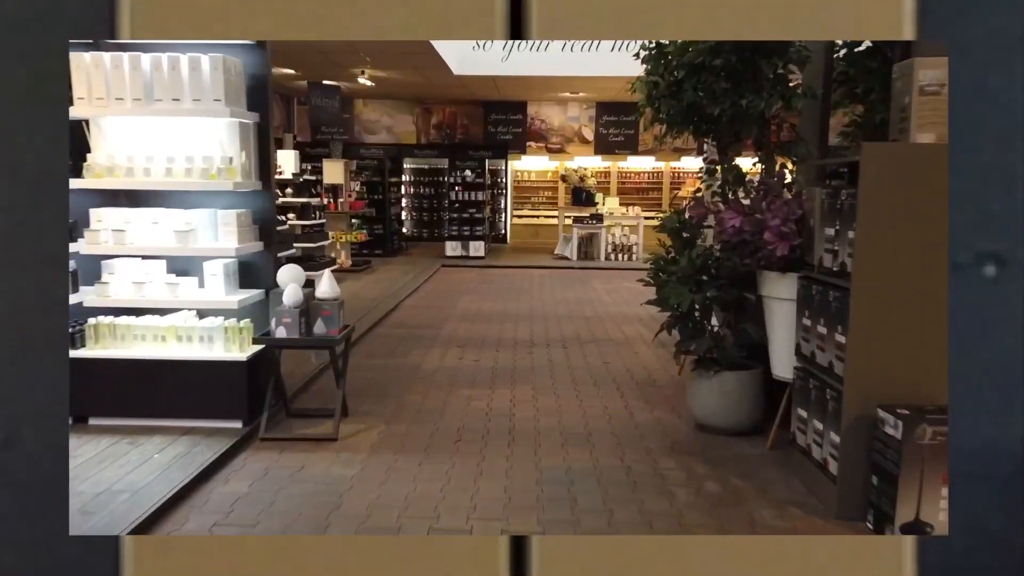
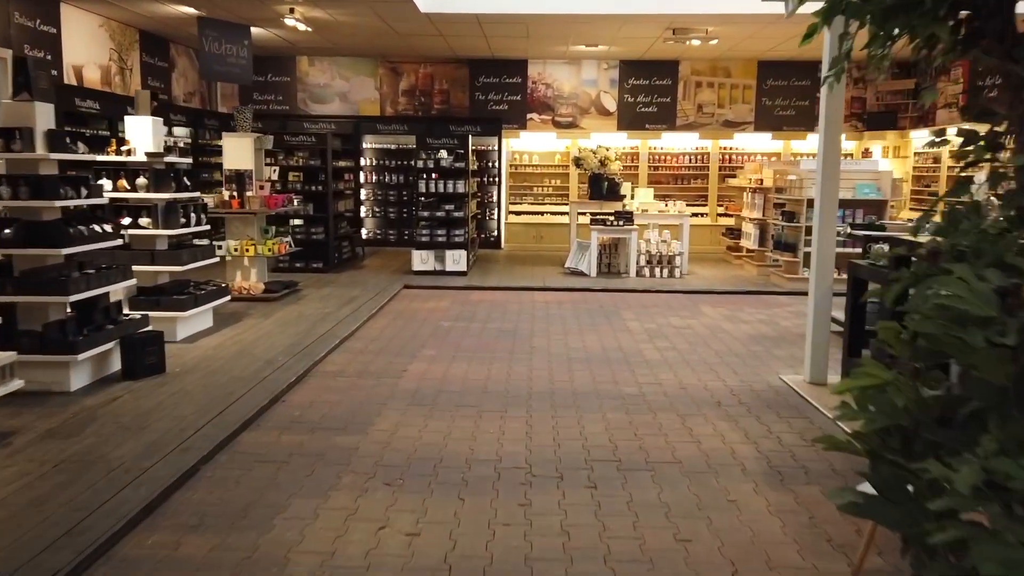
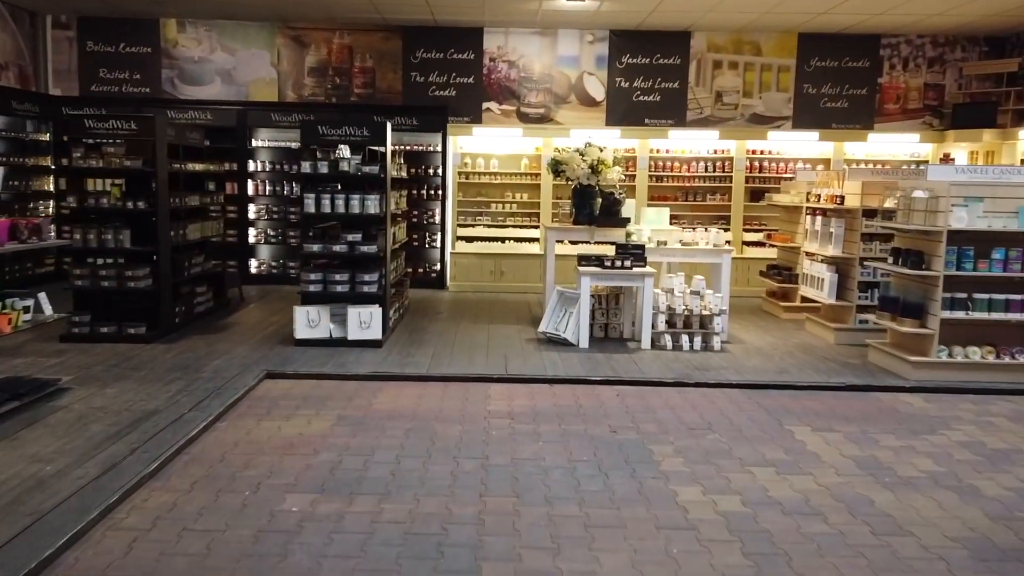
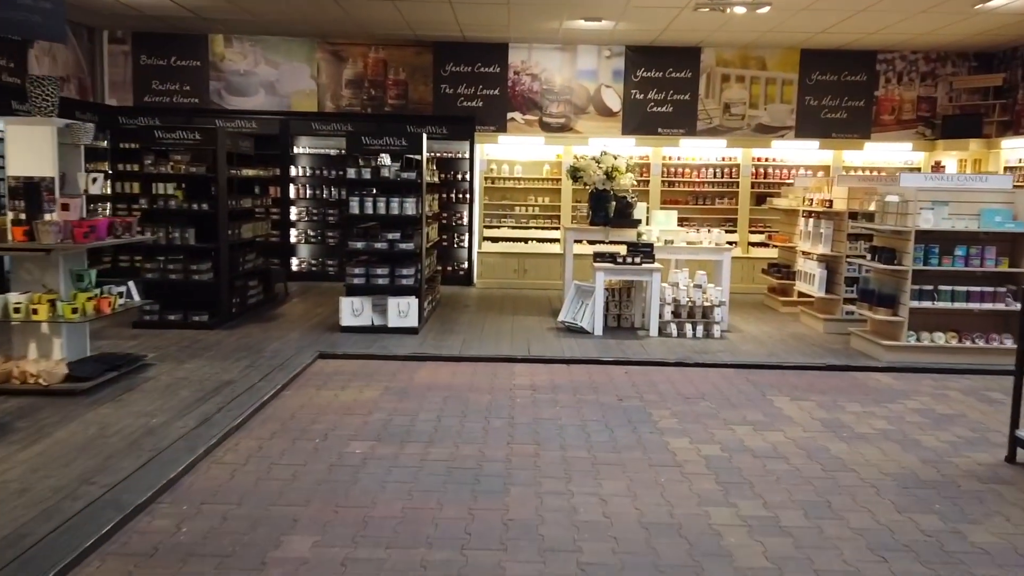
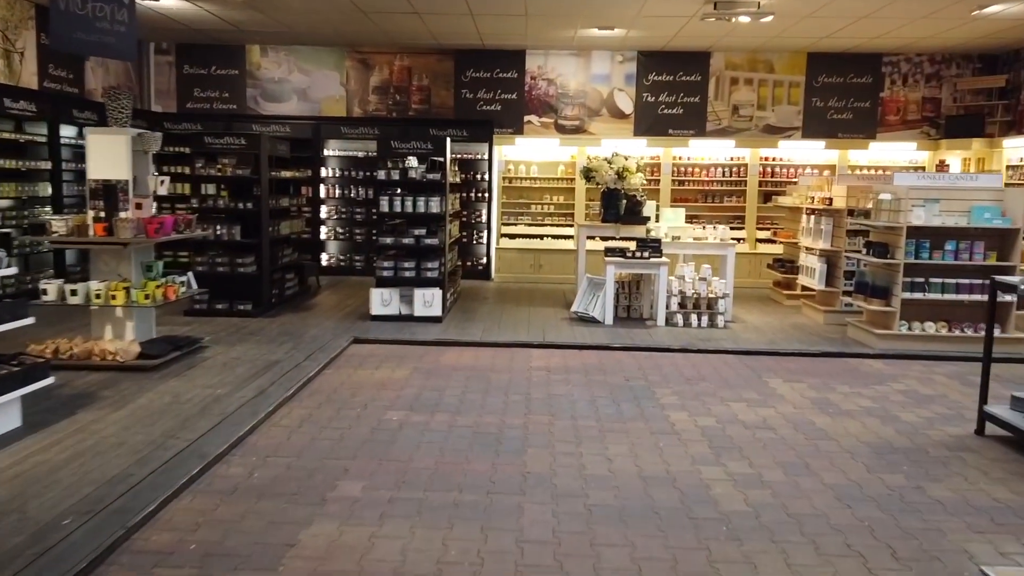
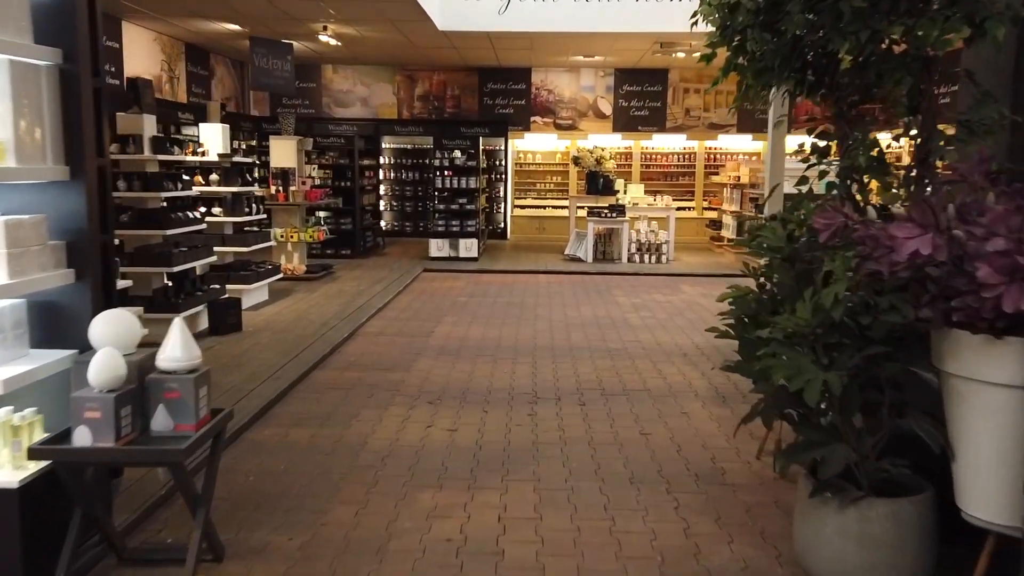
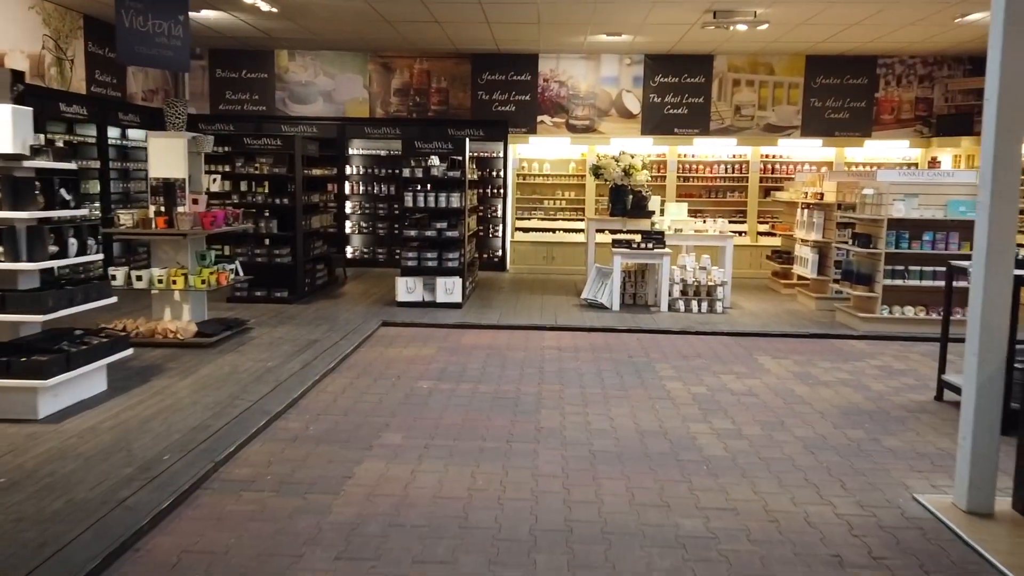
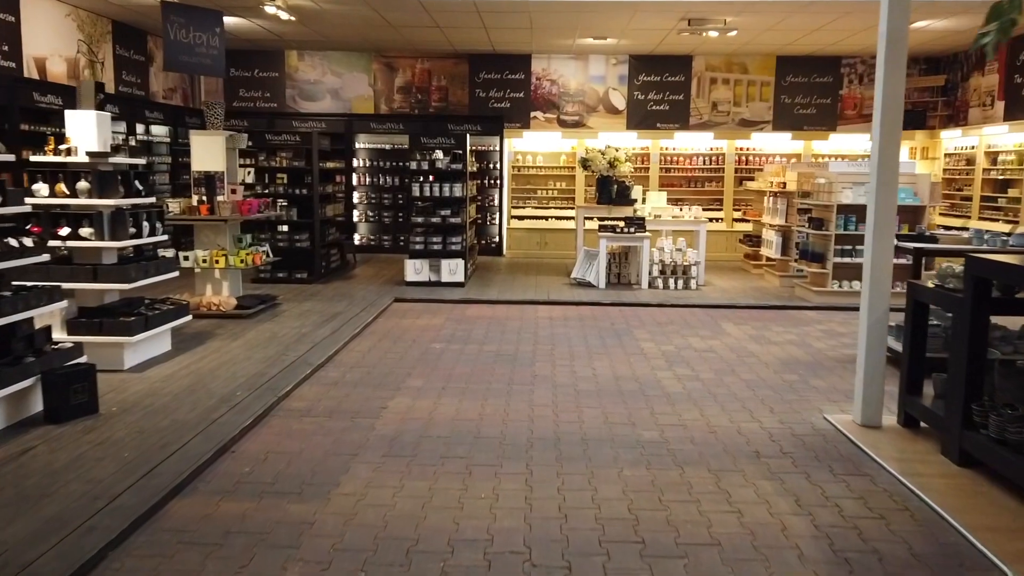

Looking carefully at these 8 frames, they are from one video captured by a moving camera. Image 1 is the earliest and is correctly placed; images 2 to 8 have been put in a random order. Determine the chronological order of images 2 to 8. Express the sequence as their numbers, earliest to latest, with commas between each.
6, 2, 8, 7, 5, 4, 3
